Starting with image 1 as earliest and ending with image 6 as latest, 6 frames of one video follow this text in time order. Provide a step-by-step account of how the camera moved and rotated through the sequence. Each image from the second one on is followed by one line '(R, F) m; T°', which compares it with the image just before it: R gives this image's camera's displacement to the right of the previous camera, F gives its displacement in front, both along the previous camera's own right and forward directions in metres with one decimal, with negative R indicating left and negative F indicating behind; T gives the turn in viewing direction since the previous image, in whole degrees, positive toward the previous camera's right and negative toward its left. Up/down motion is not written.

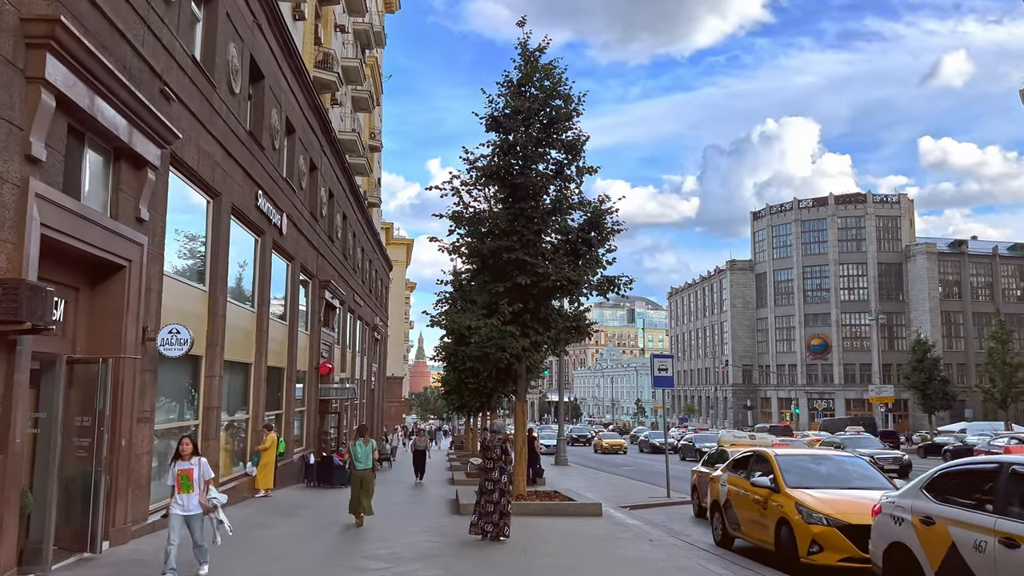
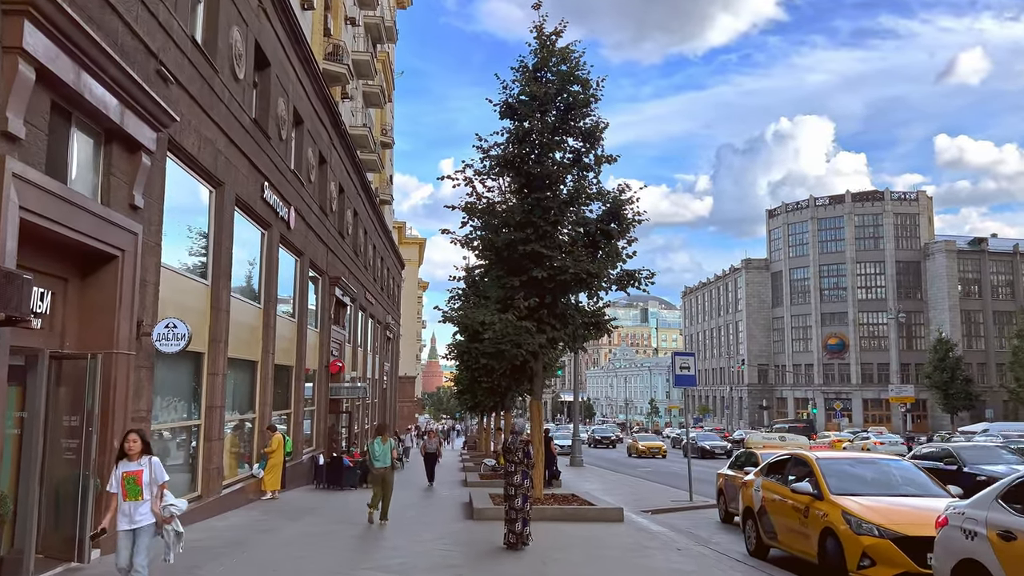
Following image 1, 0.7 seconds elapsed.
(-0.1, +0.7) m; -1°
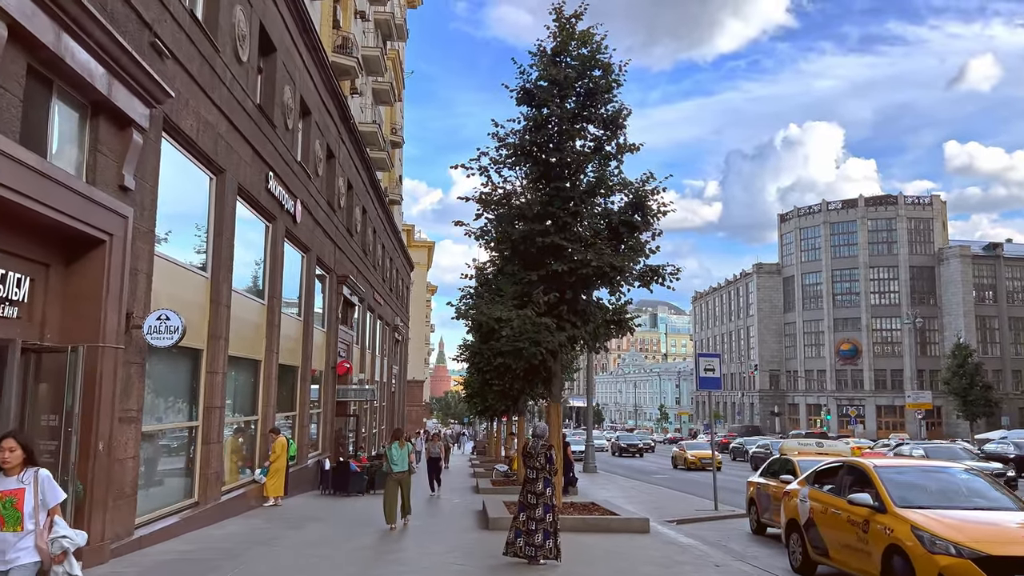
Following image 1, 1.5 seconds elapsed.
(-0.2, +0.8) m; -1°
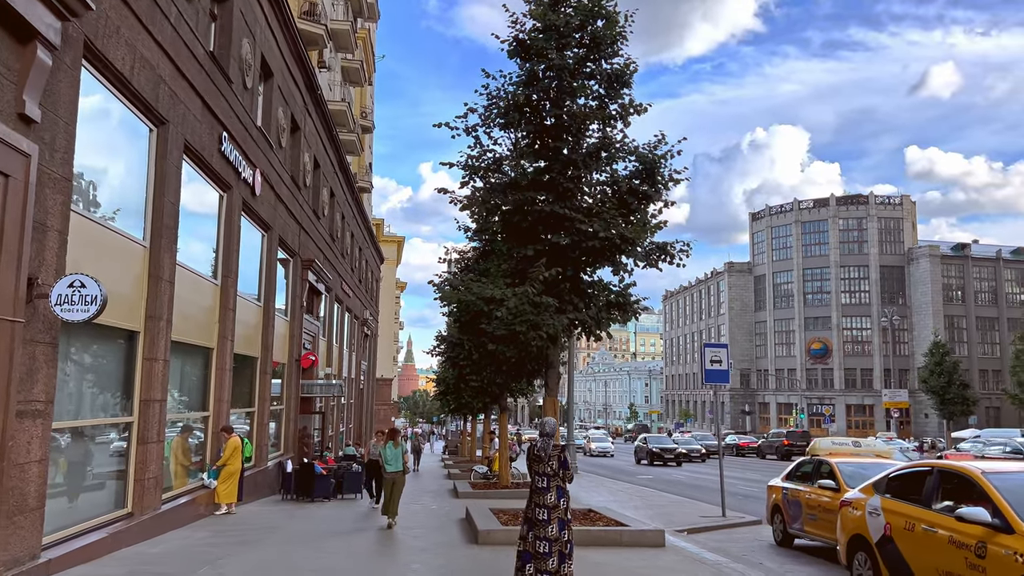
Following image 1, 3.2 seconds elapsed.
(-0.3, +1.7) m; +2°
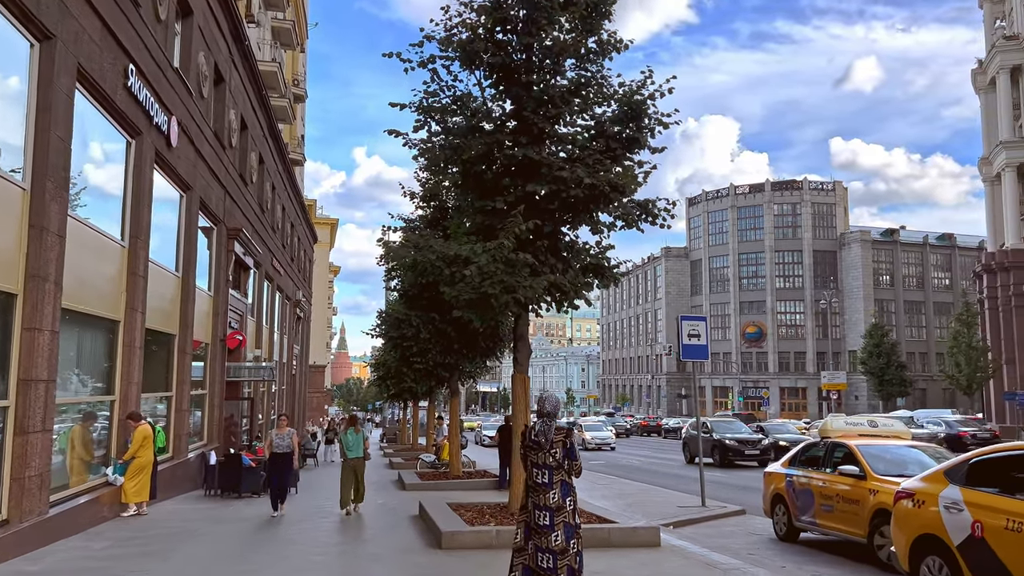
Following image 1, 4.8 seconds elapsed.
(-0.4, +1.7) m; +5°
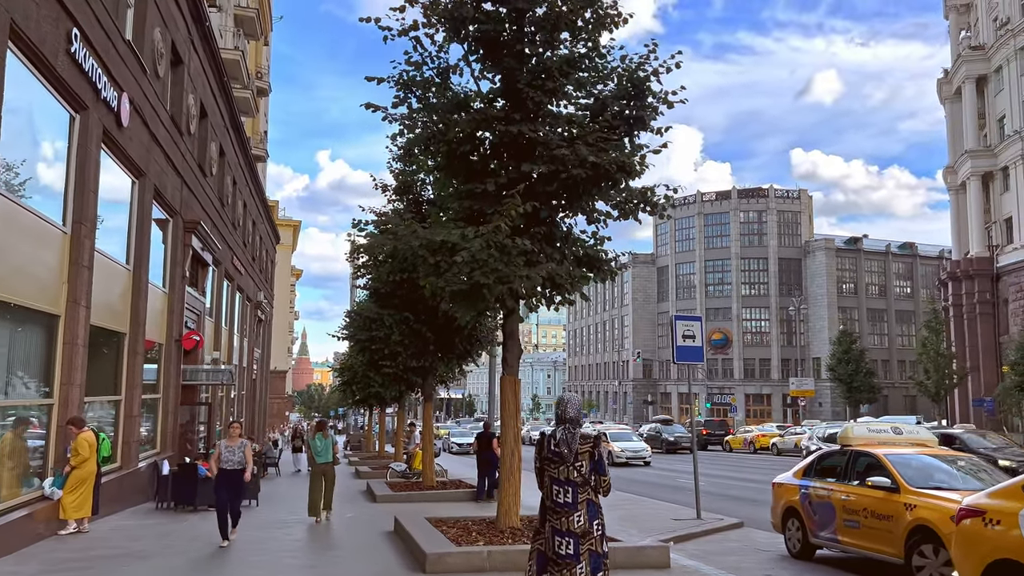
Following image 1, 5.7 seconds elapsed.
(-0.3, +1.0) m; +2°
